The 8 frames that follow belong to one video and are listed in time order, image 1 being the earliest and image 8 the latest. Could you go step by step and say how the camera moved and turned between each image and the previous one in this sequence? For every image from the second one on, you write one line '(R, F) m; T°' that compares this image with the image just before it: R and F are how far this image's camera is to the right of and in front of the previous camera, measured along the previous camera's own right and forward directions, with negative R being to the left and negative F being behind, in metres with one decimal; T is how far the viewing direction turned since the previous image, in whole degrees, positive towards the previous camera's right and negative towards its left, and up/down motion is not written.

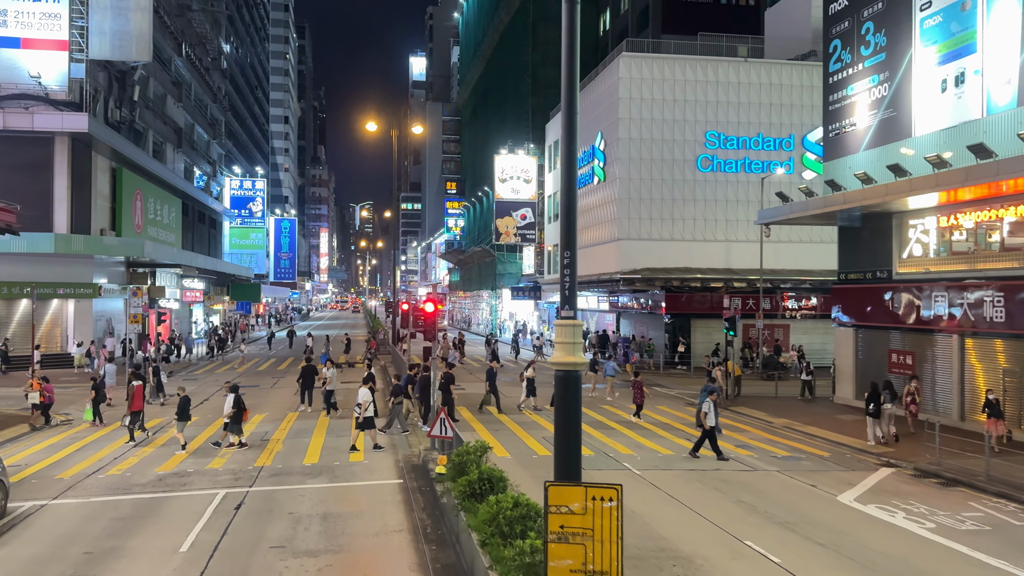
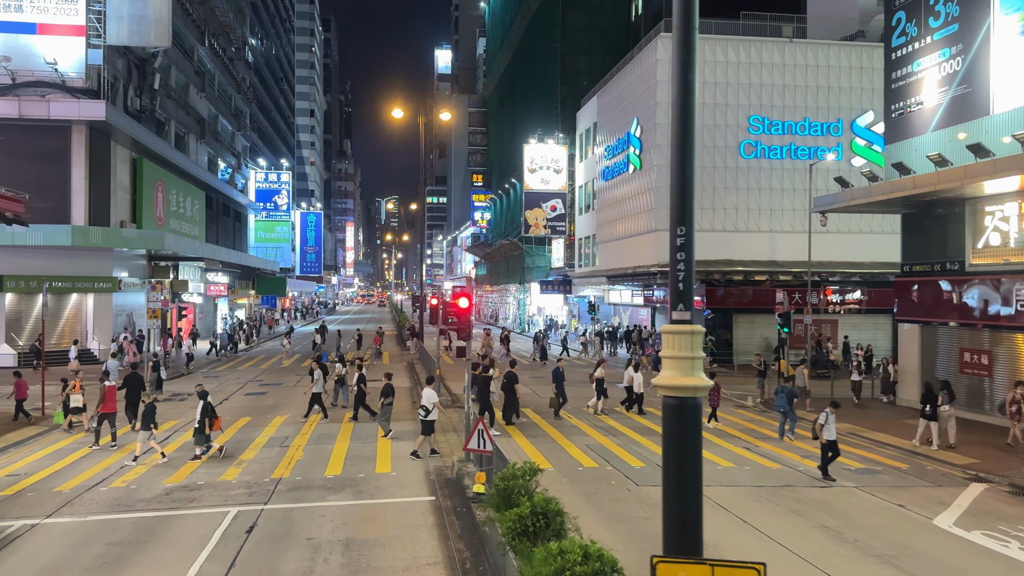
(-0.3, +1.4) m; -2°
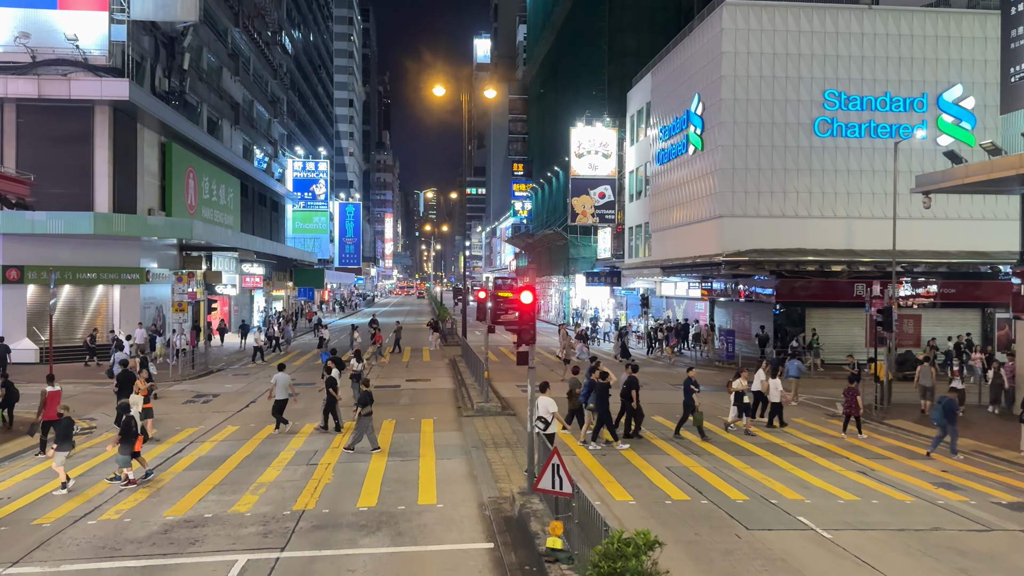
(-0.4, +2.3) m; -3°
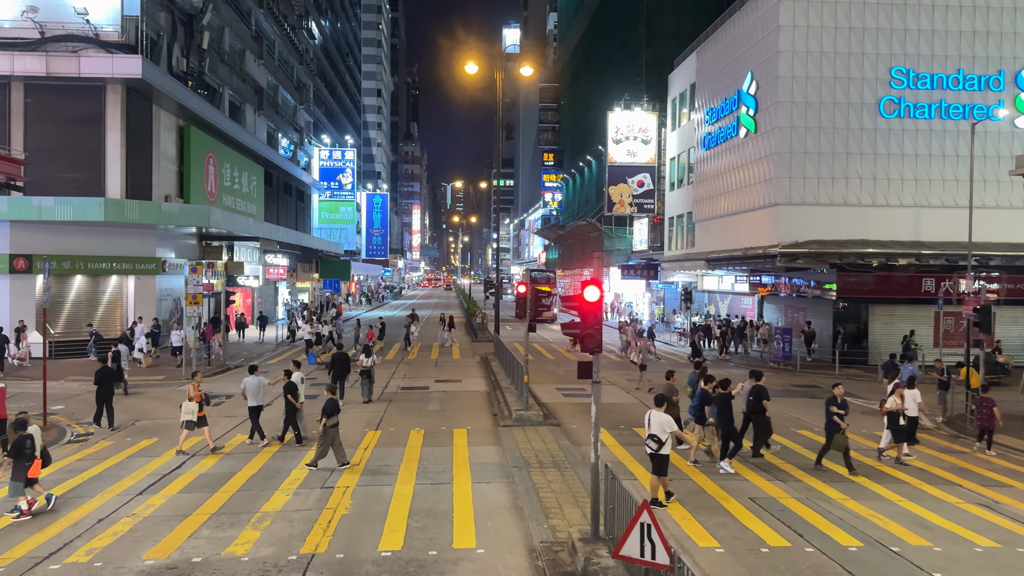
(-0.3, +1.9) m; -2°
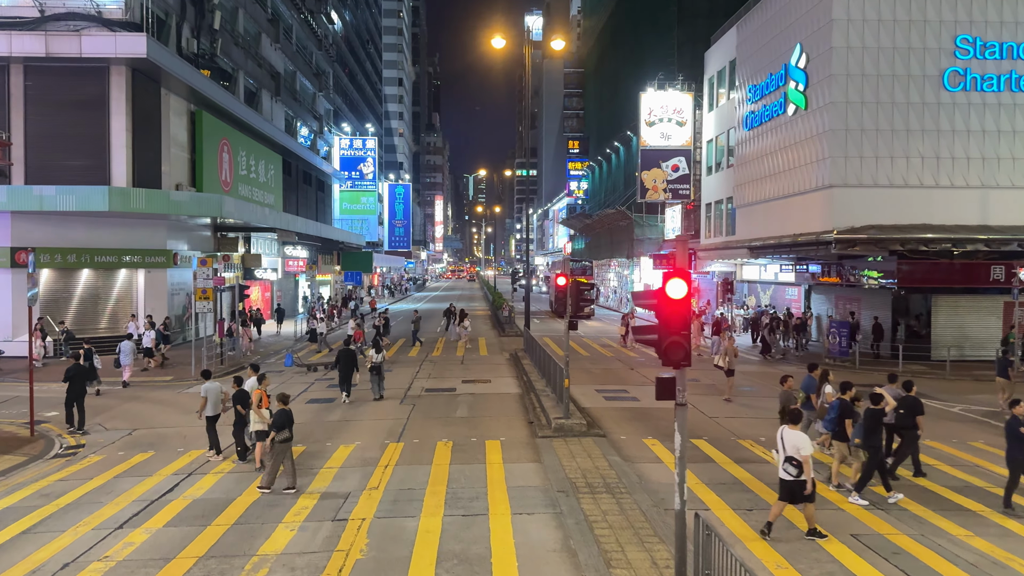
(-0.3, +1.8) m; -2°
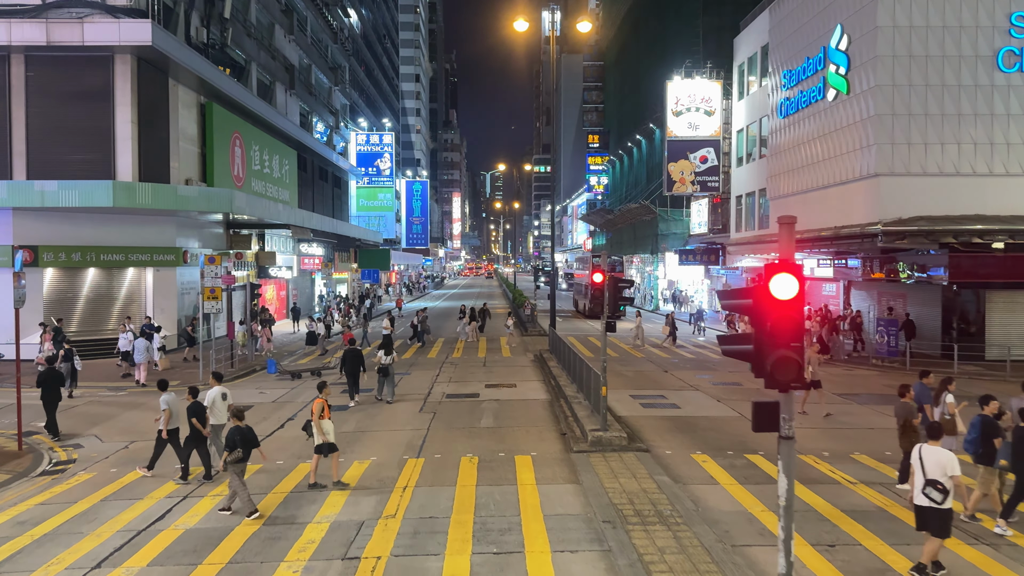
(-0.2, +1.3) m; -1°
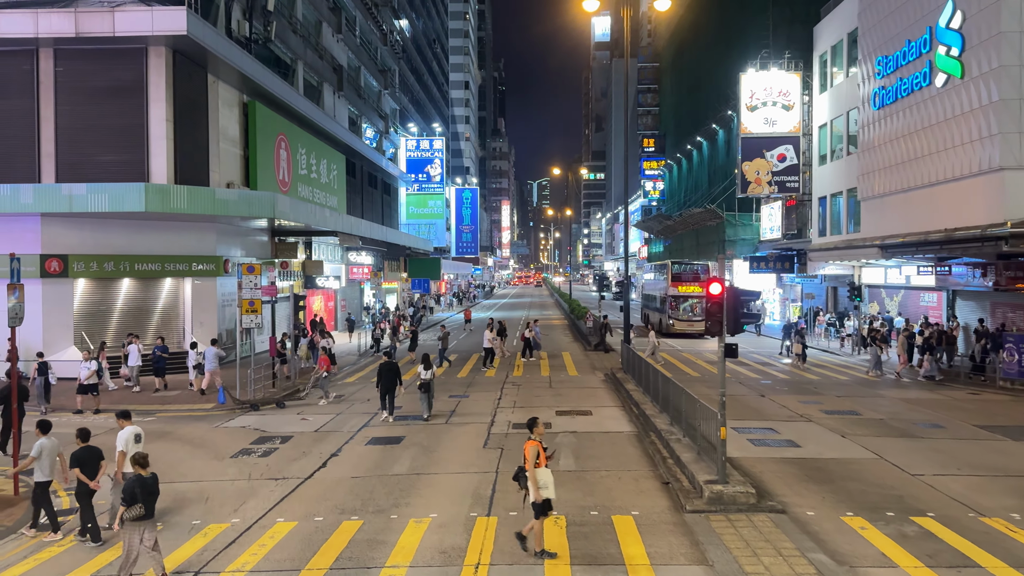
(-0.5, +2.3) m; -3°
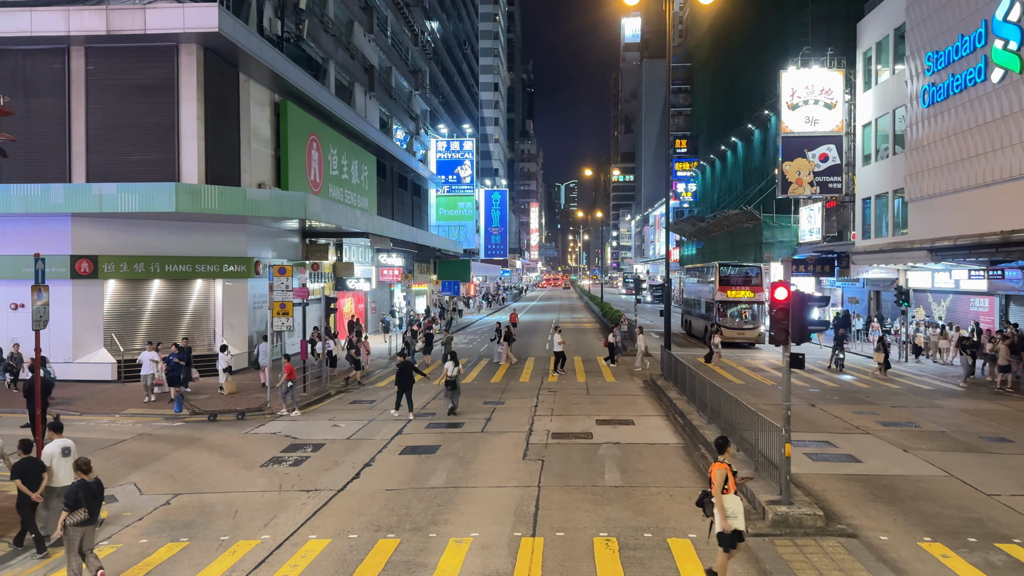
(-0.2, +0.6) m; -2°
